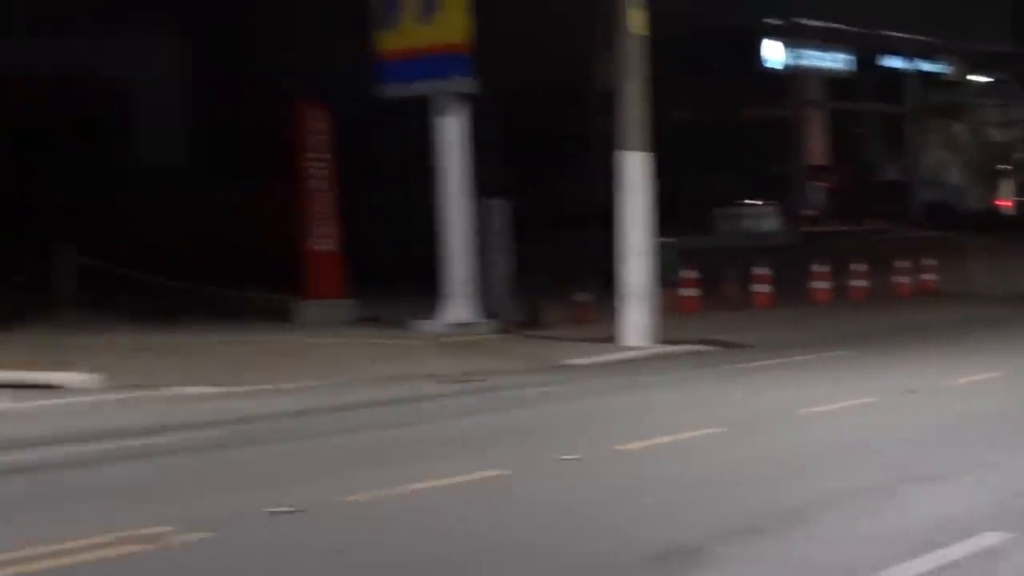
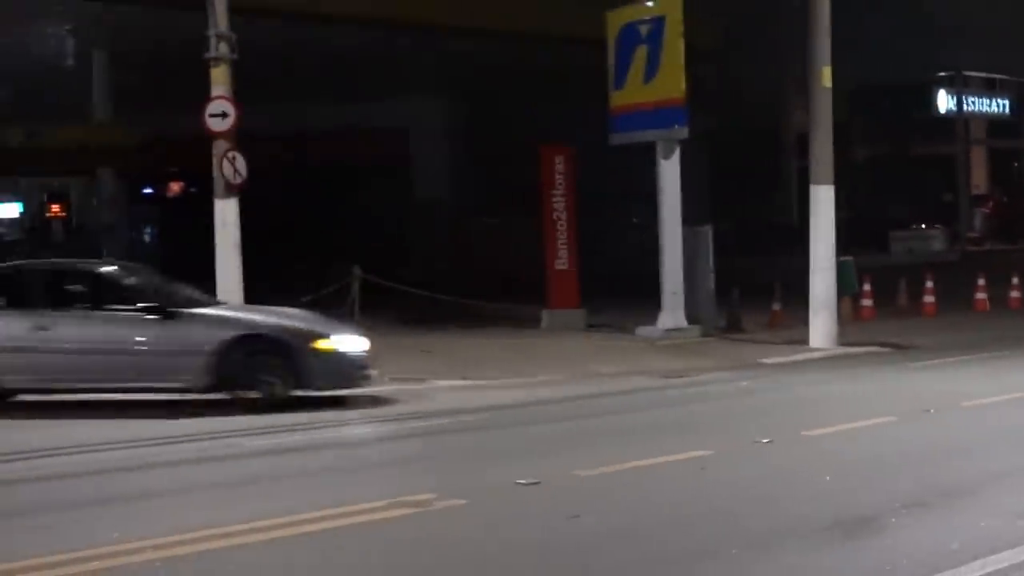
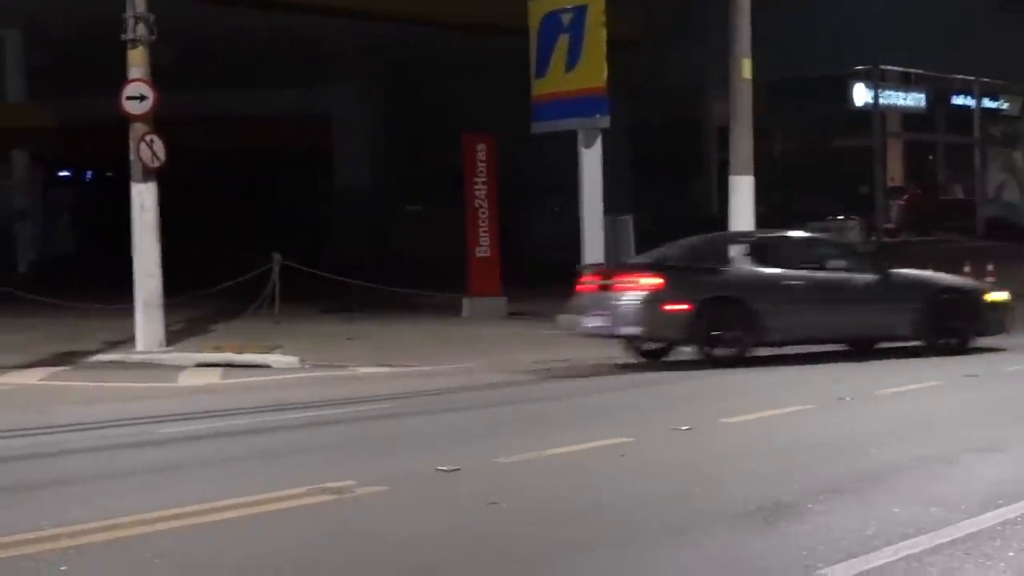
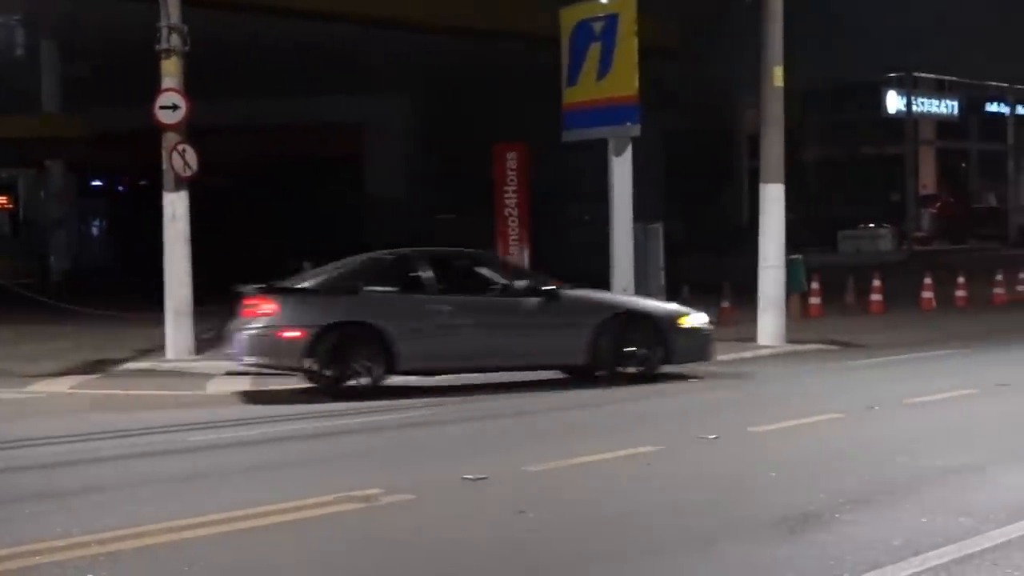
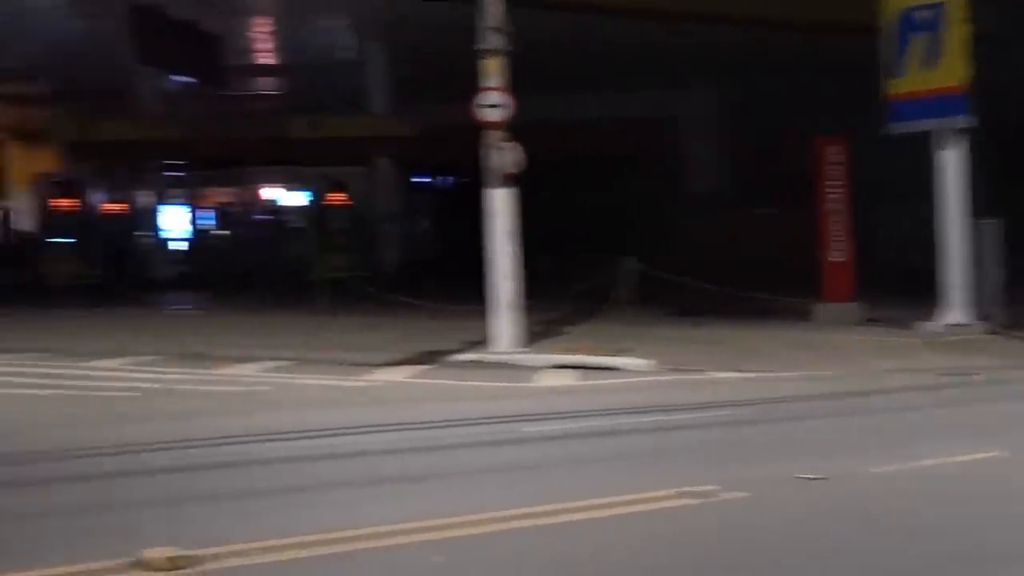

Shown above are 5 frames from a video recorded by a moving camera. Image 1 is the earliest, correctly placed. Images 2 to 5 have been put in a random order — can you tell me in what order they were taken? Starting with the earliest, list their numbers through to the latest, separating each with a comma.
2, 4, 3, 5
